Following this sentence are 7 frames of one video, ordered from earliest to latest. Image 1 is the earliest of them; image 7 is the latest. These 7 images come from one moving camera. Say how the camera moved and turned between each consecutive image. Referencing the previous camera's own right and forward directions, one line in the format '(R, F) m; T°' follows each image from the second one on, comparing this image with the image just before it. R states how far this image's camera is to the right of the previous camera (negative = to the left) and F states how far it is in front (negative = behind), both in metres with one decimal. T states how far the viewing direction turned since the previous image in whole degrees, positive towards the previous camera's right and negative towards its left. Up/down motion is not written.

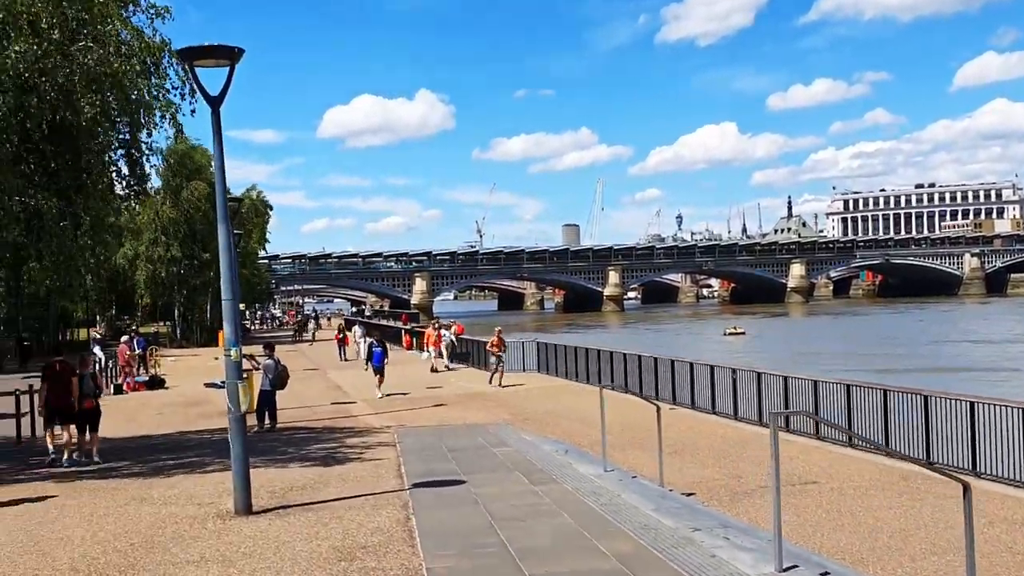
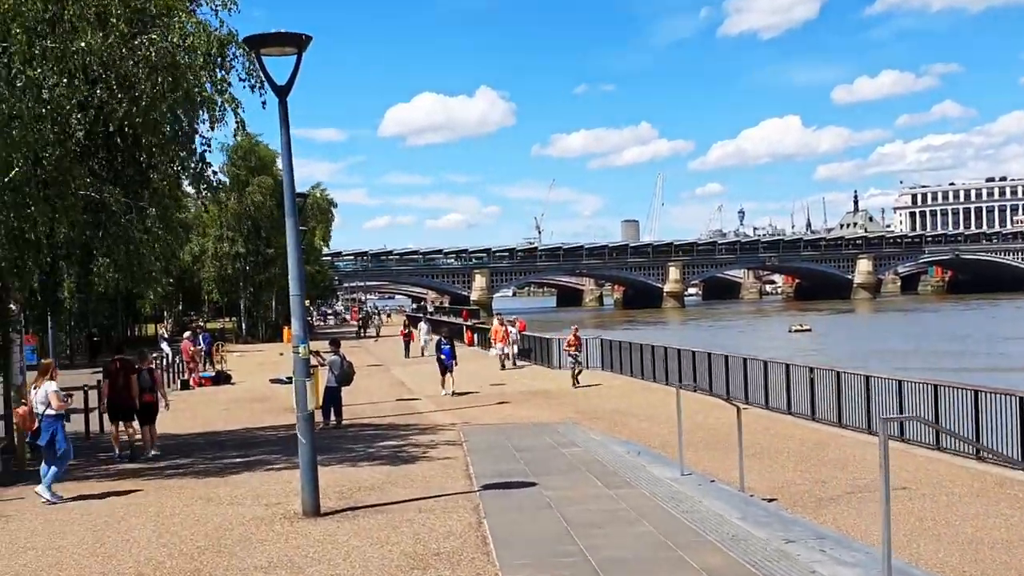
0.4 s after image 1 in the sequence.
(-0.1, +0.4) m; -3°
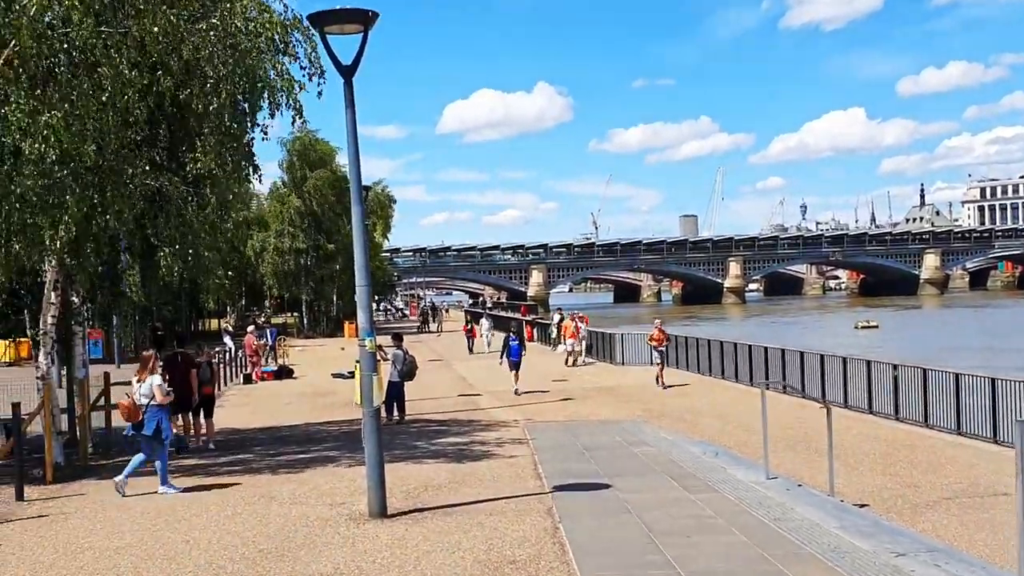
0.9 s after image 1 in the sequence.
(-0.2, +0.5) m; -3°
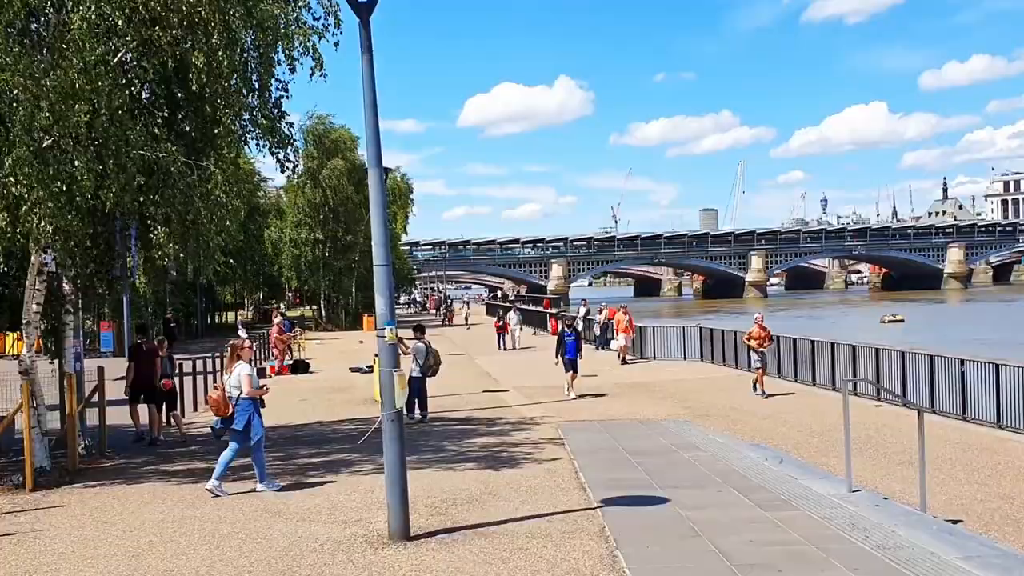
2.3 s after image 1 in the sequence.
(-0.2, +1.4) m; -1°
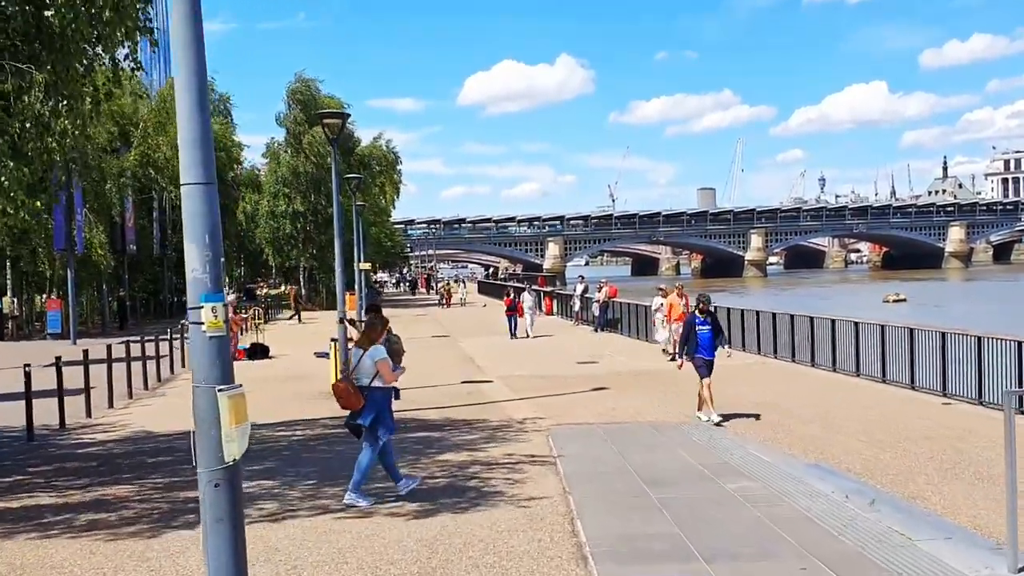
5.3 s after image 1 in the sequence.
(+0.2, +3.6) m; 0°
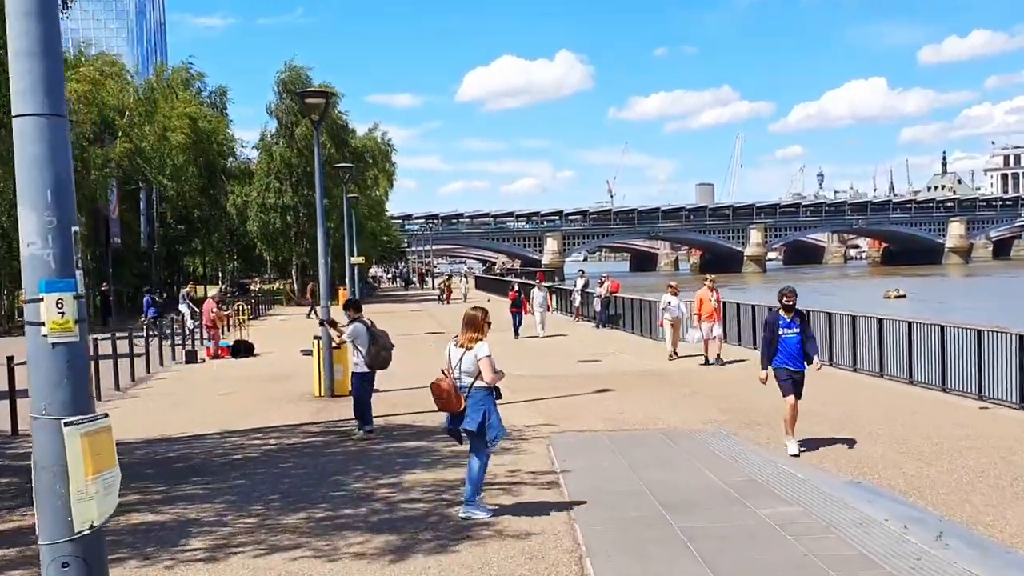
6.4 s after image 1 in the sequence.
(0.0, +1.3) m; 0°
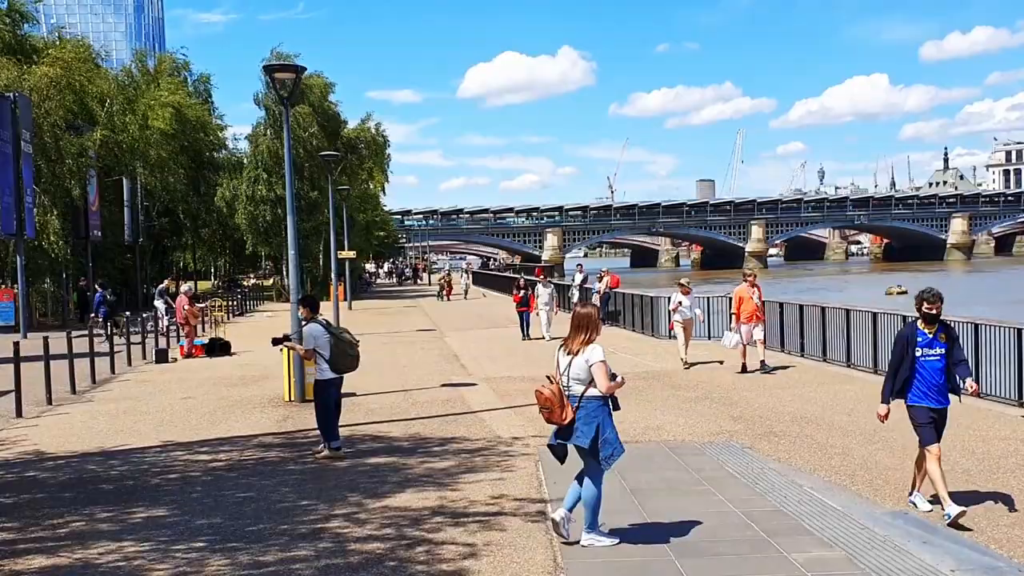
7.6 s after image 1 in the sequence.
(+0.2, +1.5) m; 0°
